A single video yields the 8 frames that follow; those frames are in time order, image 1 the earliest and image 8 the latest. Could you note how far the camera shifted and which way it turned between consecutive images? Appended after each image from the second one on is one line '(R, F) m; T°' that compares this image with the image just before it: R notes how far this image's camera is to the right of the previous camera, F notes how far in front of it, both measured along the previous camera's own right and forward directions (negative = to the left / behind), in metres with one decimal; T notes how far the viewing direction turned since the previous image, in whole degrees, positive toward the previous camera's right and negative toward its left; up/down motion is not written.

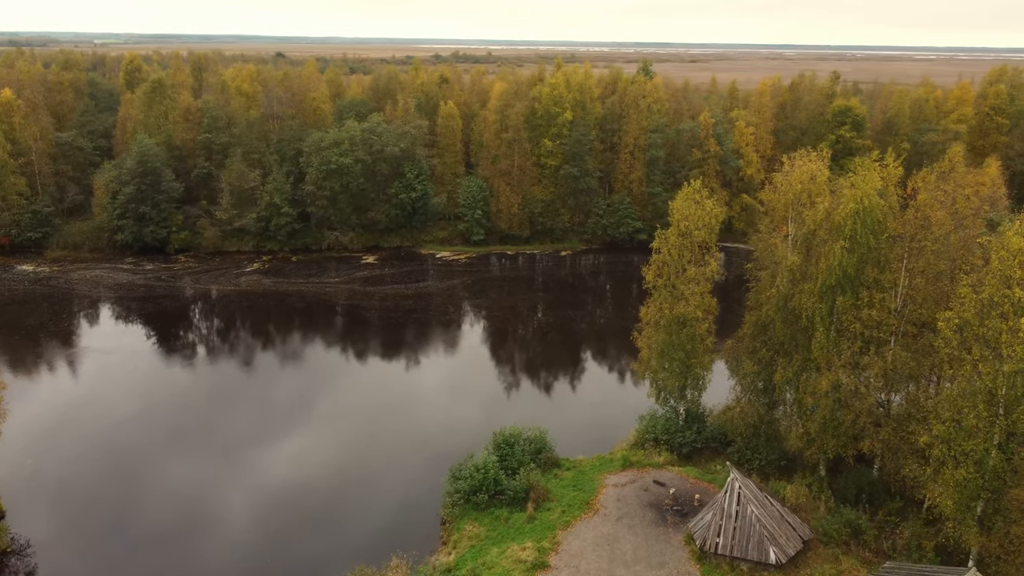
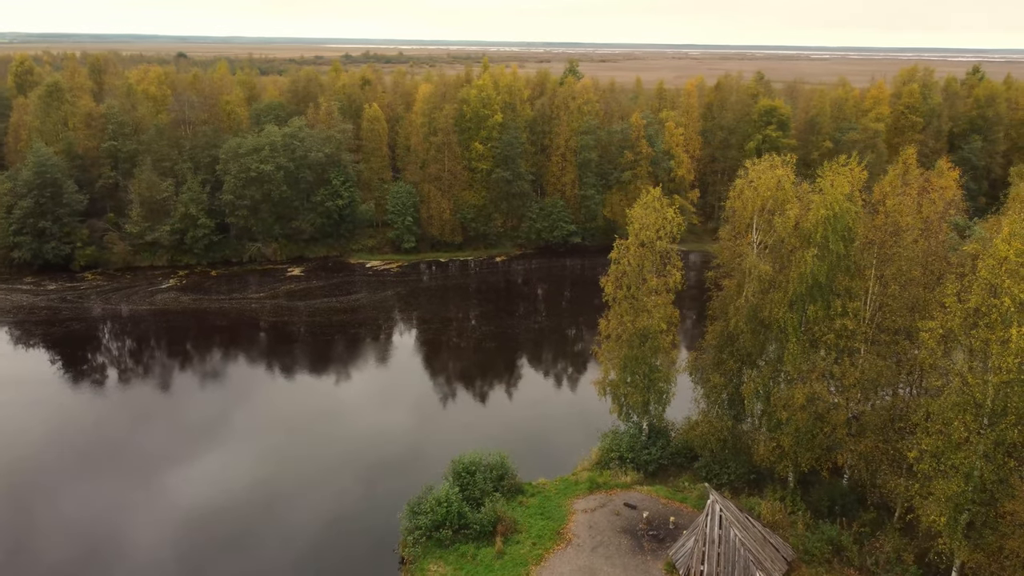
(-1.1, +1.5) m; +6°
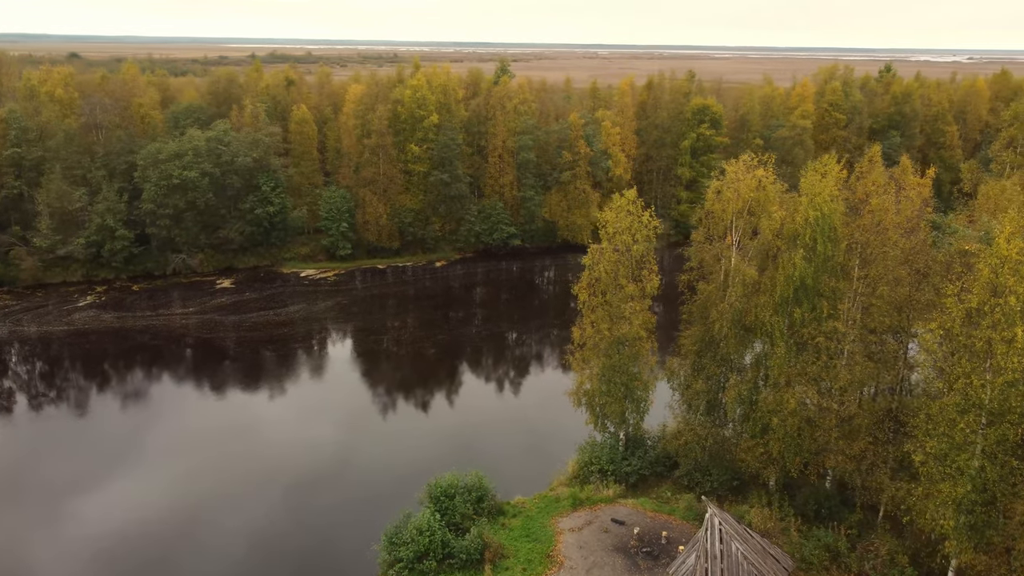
(-1.6, +1.3) m; +6°
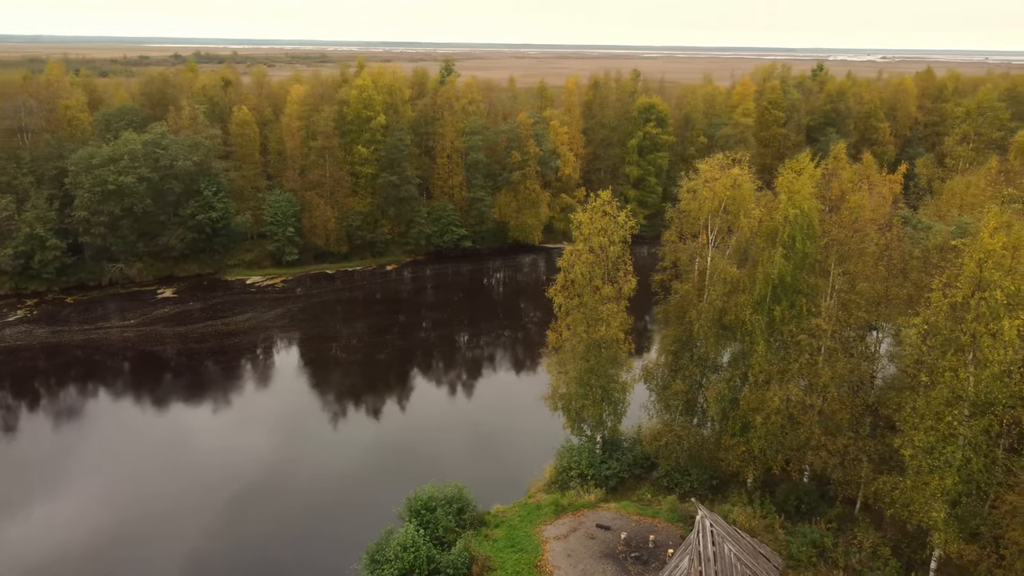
(-1.1, +0.6) m; +5°
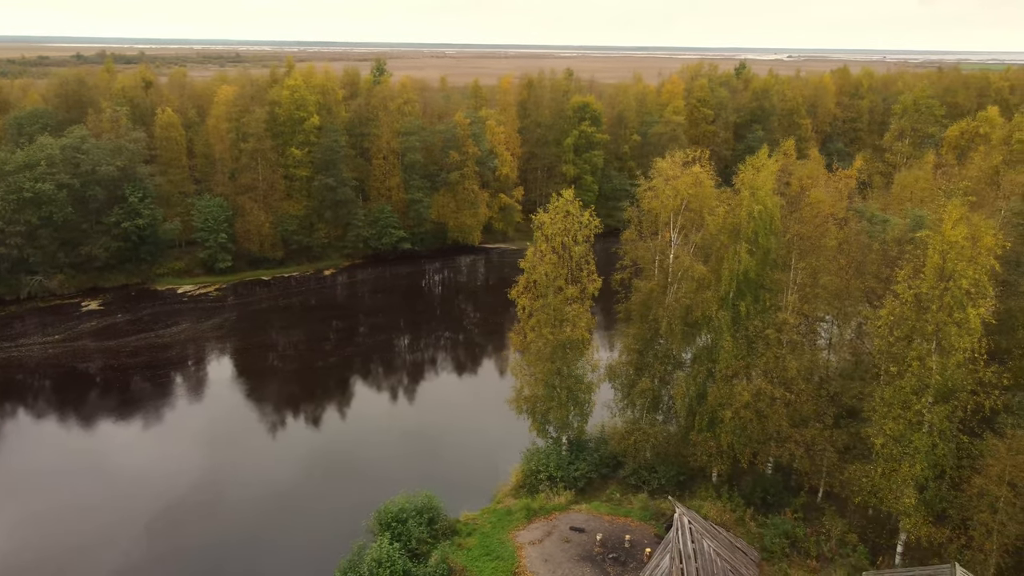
(-1.1, +0.4) m; +5°
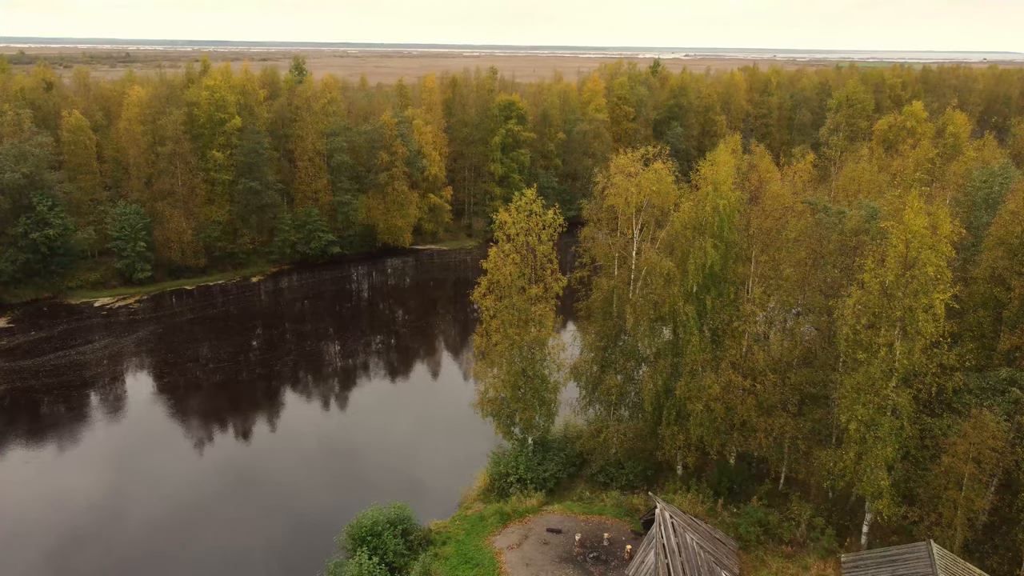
(-1.5, +0.4) m; +6°
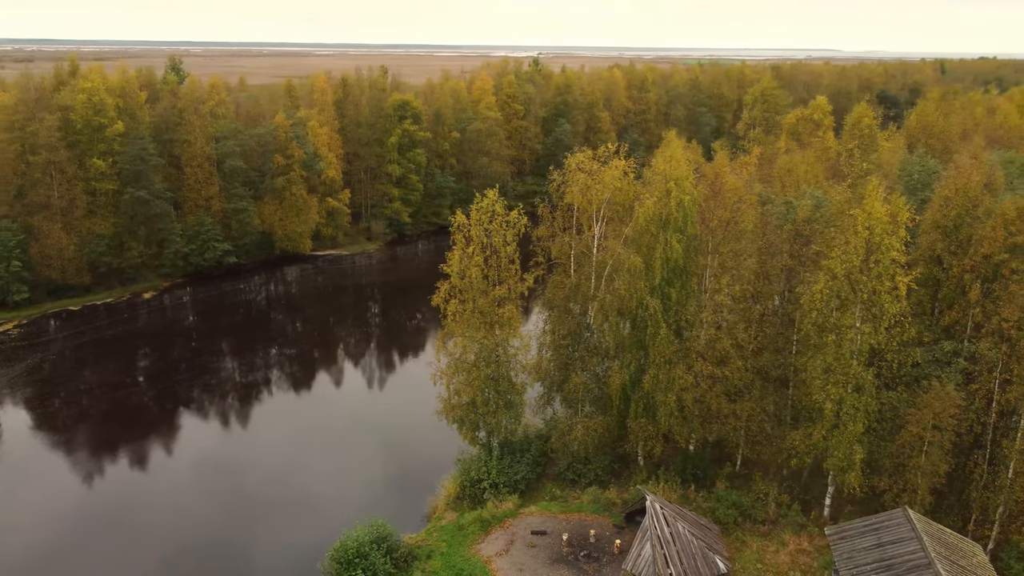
(-2.7, +0.5) m; +9°
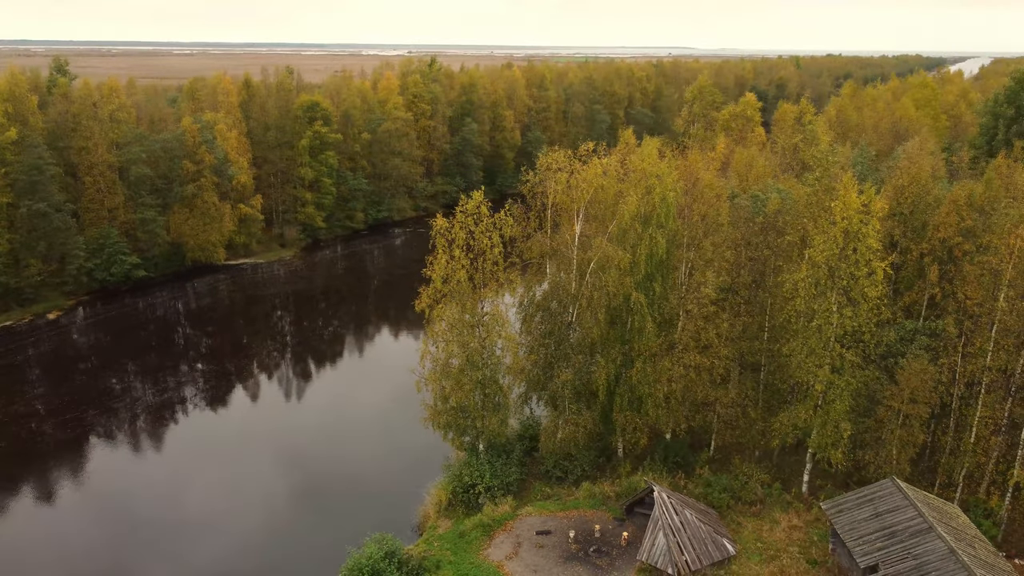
(-2.9, +0.3) m; +8°
